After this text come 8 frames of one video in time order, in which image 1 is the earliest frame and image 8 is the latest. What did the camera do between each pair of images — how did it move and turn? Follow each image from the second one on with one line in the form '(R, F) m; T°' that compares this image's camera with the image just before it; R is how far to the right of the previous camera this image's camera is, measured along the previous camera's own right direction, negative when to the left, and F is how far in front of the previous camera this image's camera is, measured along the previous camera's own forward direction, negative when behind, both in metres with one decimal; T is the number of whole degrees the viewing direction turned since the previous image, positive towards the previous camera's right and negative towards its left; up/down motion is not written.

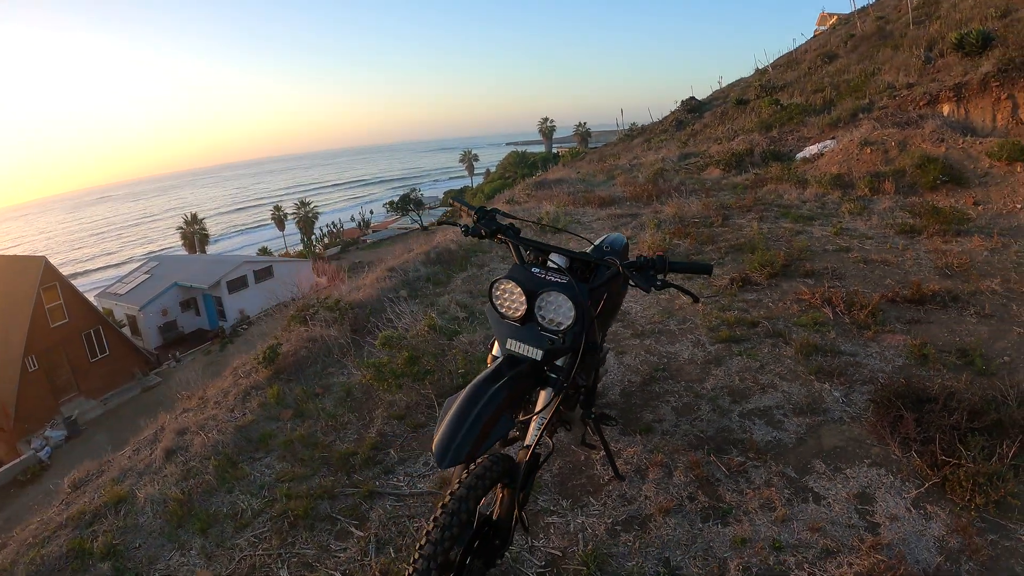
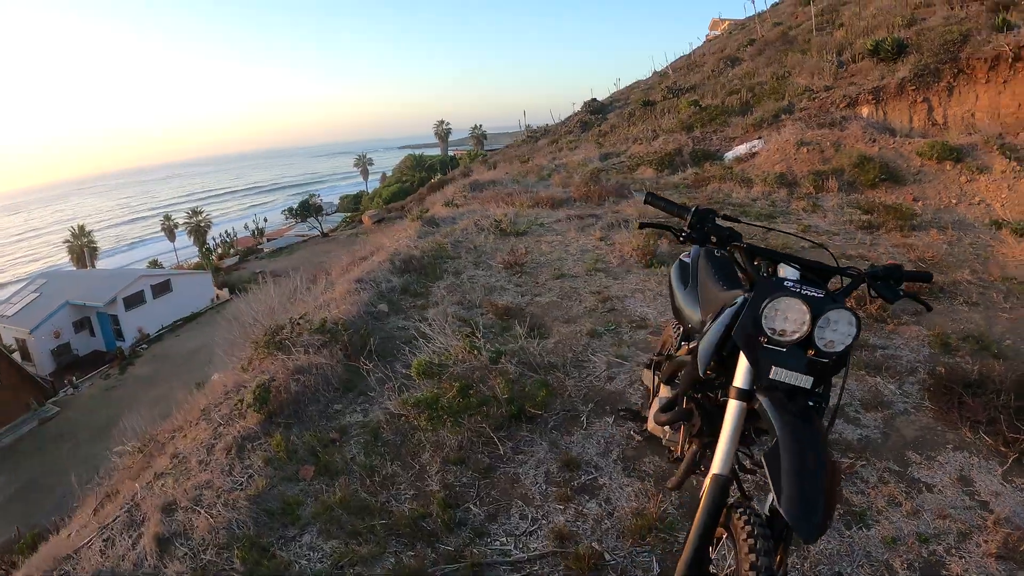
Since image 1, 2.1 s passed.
(-1.4, +0.9) m; +17°
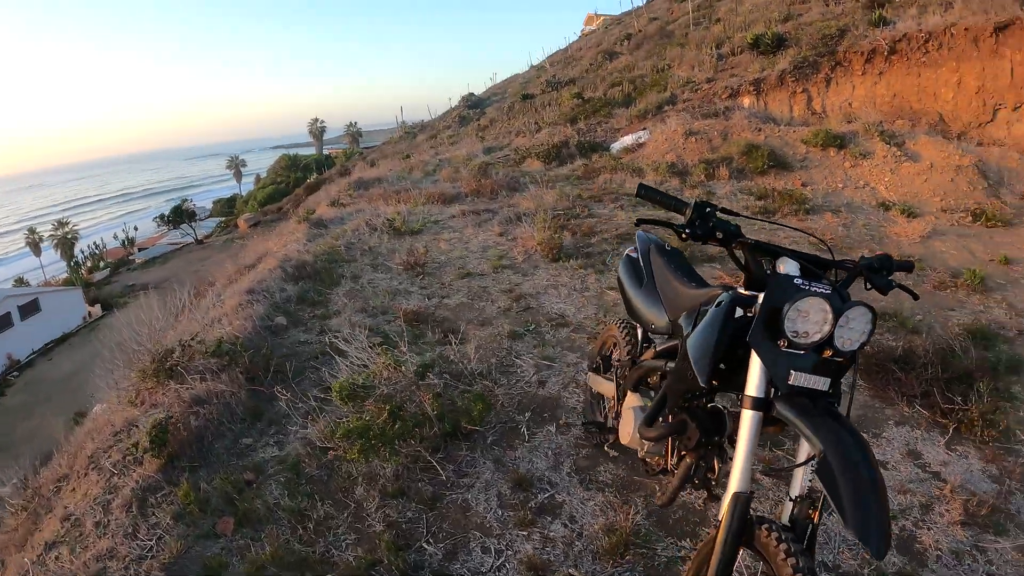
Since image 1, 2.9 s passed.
(-0.3, +0.4) m; +11°
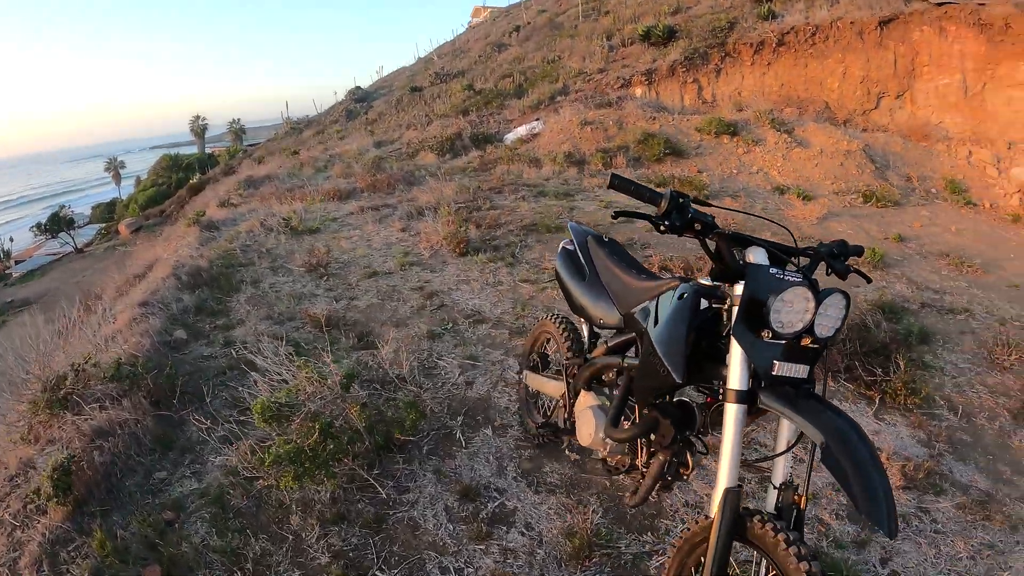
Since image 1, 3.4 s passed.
(-0.2, +0.2) m; +9°
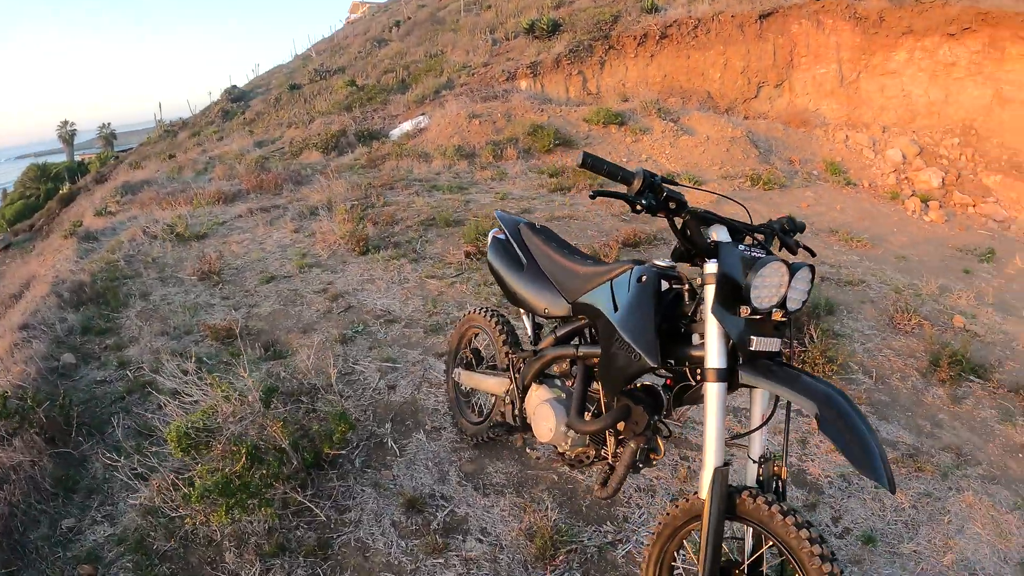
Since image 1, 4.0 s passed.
(-0.2, +0.2) m; +9°
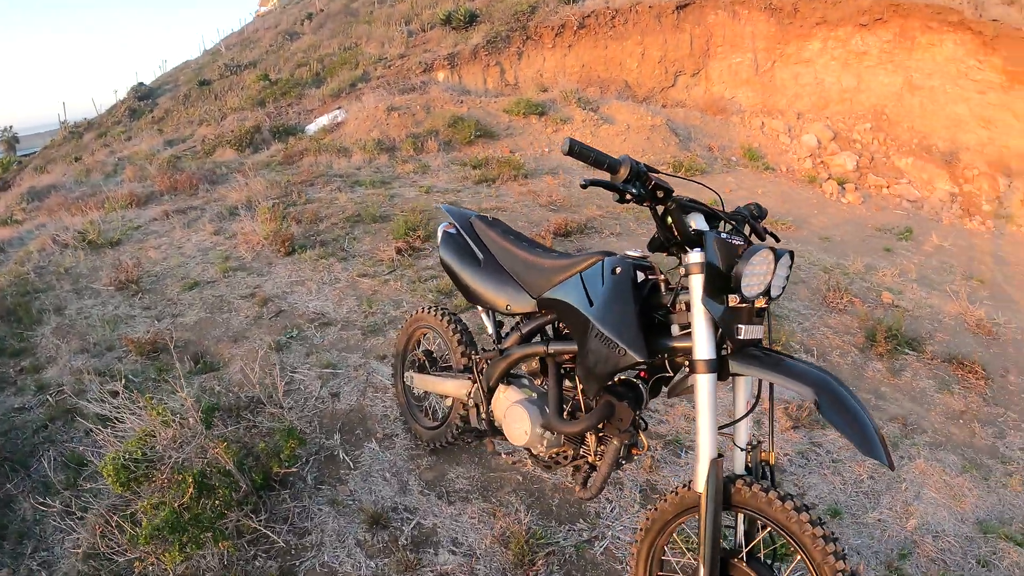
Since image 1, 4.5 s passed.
(-0.1, +0.1) m; +6°
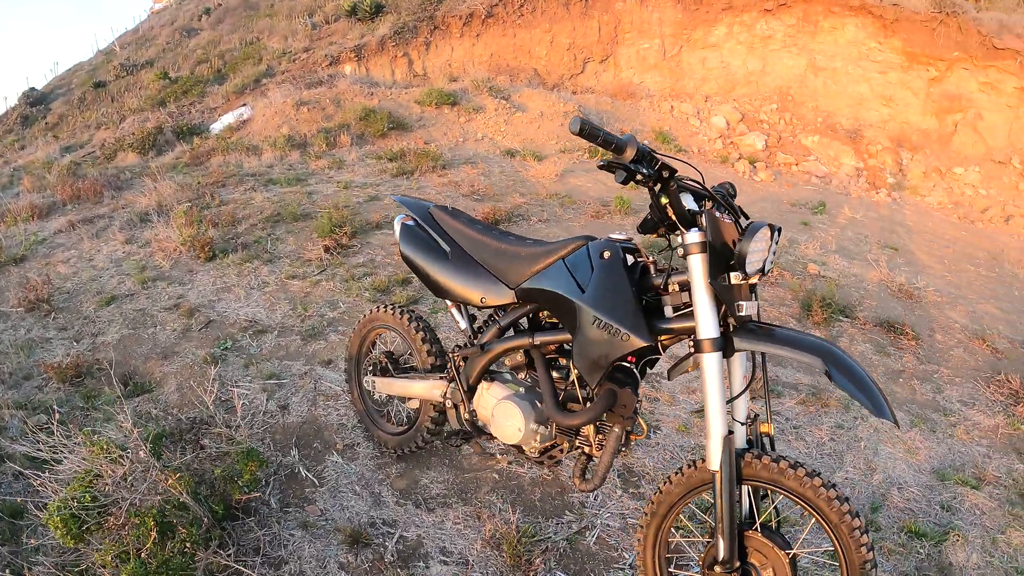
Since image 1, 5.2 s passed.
(-0.2, +0.1) m; +6°
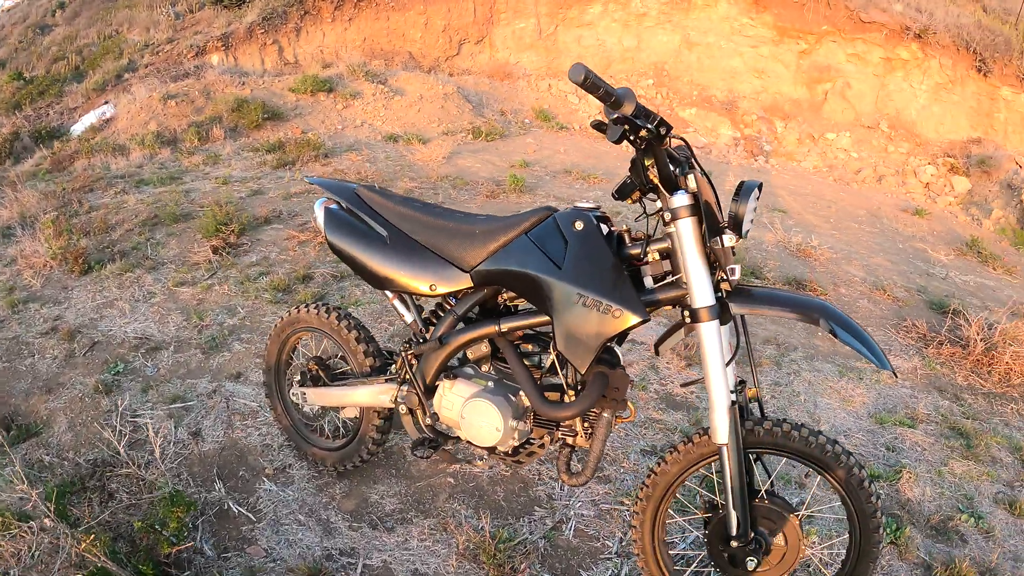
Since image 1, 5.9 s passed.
(-0.2, +0.1) m; +8°
